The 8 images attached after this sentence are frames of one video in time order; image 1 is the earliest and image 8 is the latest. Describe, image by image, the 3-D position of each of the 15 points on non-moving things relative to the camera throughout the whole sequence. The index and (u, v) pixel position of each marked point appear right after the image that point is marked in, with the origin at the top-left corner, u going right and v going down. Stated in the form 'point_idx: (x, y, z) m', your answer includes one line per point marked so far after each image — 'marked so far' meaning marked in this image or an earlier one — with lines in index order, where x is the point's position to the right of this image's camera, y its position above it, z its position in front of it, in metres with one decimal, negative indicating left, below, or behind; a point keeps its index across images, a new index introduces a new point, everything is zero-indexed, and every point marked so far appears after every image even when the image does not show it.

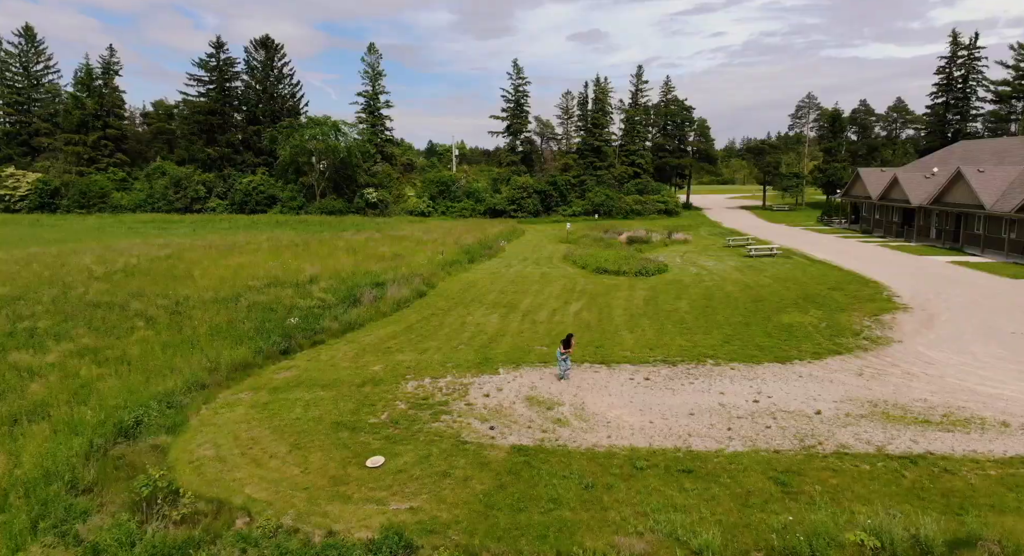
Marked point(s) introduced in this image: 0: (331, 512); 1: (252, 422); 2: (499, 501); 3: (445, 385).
0: (-2.5, -3.3, +8.9) m
1: (-5.5, -3.0, +12.8) m
2: (-0.1, -3.3, +9.2) m
3: (-1.8, -2.7, +15.3) m
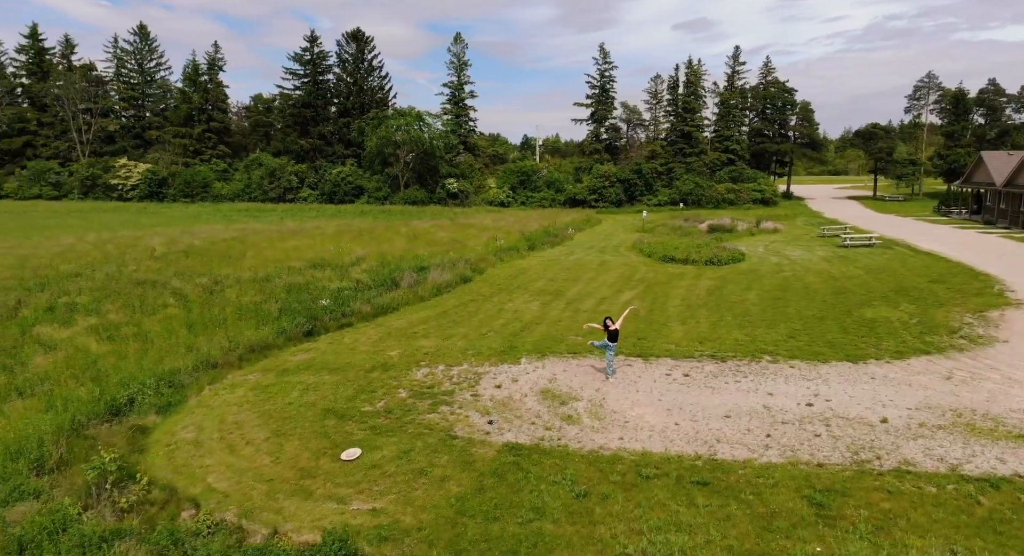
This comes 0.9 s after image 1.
0: (-2.9, -3.0, +8.0) m
1: (-5.3, -2.5, +12.2) m
2: (-0.5, -2.9, +8.1) m
3: (-1.4, -2.2, +14.3) m
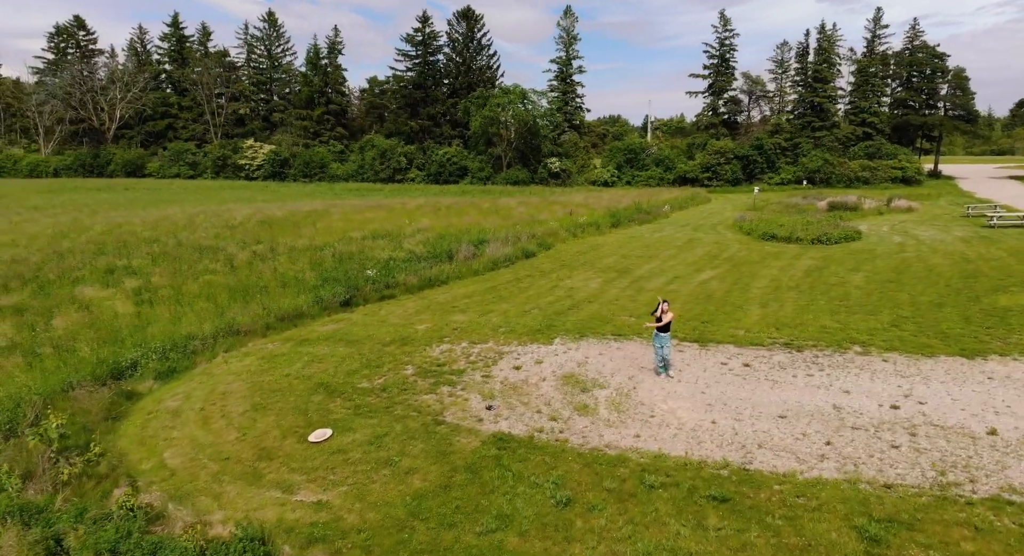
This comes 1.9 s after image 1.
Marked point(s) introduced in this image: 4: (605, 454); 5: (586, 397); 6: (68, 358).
0: (-3.2, -2.5, +7.1) m
1: (-5.1, -1.8, +11.6) m
2: (-0.9, -2.5, +6.8) m
3: (-0.8, -1.6, +13.1) m
4: (+1.2, -2.3, +8.1) m
5: (+1.2, -2.0, +10.6) m
6: (-8.4, -1.5, +11.8) m
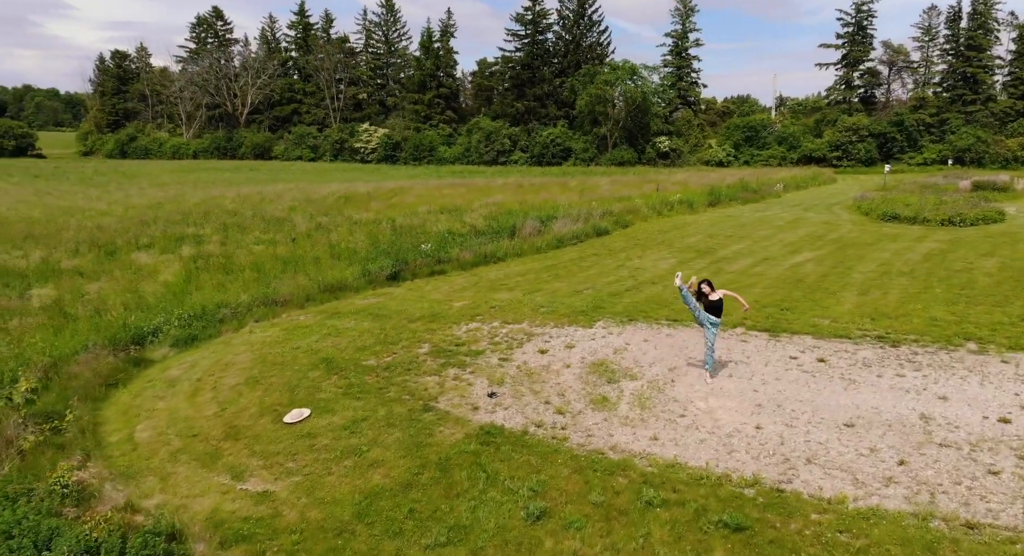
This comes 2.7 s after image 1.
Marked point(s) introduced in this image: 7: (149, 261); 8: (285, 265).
0: (-3.5, -2.1, +6.5) m
1: (-4.6, -1.2, +11.2) m
2: (-1.2, -2.2, +5.9) m
3: (-0.2, -1.1, +12.0) m
4: (+1.0, -2.0, +6.8) m
5: (+1.4, -1.6, +9.3) m
6: (-7.9, -0.8, +11.9) m
7: (-9.8, +0.4, +16.9) m
8: (-6.6, +0.4, +18.3) m
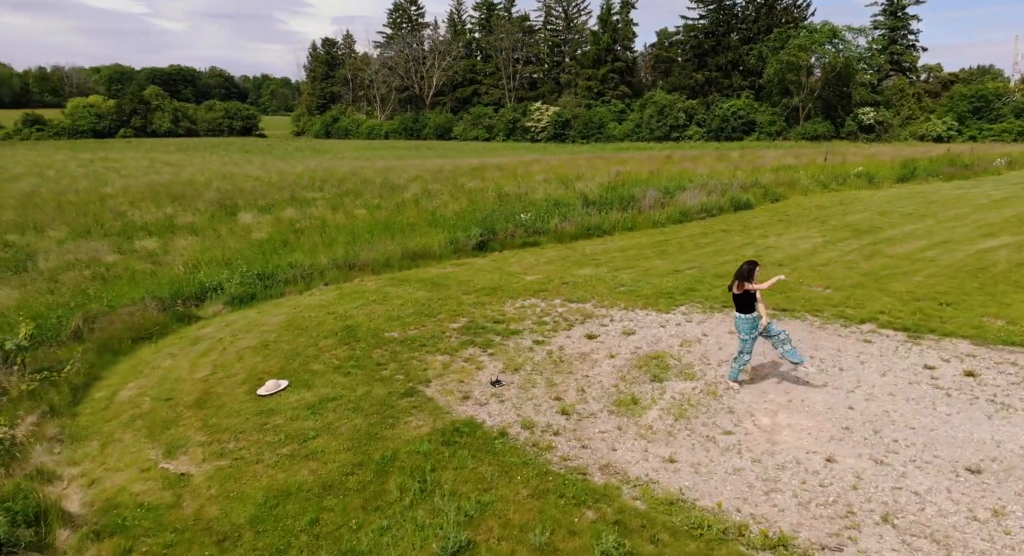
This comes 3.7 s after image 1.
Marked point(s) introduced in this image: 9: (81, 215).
0: (-3.9, -1.6, +6.1) m
1: (-3.7, -0.6, +10.9) m
2: (-1.8, -1.9, +4.9) m
3: (+0.7, -0.6, +10.5) m
4: (+0.6, -1.7, +5.2) m
5: (+1.6, -1.3, +7.5) m
6: (-6.7, 0.0, +12.3) m
7: (-7.3, +1.5, +17.6) m
8: (-3.8, +1.4, +18.2) m
9: (-13.0, +2.0, +19.8) m
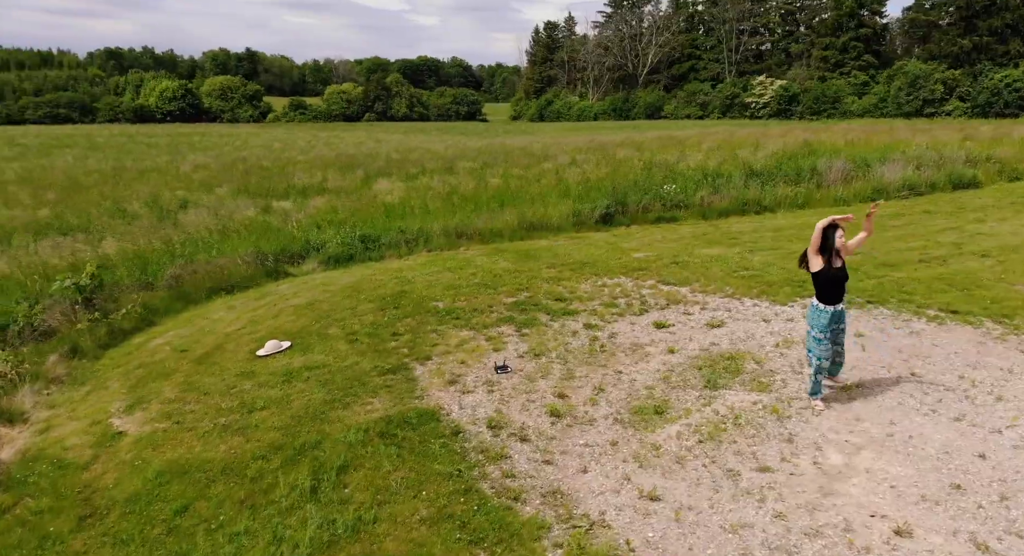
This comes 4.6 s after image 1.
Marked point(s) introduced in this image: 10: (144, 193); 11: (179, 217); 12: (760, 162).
0: (-4.0, -1.1, +6.2) m
1: (-2.4, +0.1, +10.6) m
2: (-2.4, -1.5, +4.4) m
3: (+1.8, -0.2, +9.0) m
4: (0.0, -1.5, +4.0) m
5: (+1.6, -1.1, +5.9) m
6: (-4.7, +0.9, +12.9) m
7: (-3.6, +2.6, +18.0) m
8: (-0.1, +2.2, +17.5) m
9: (-8.3, +3.5, +21.8) m
10: (-11.0, +2.6, +19.1) m
11: (-7.8, +1.5, +15.1) m
12: (+7.7, +3.7, +20.0) m
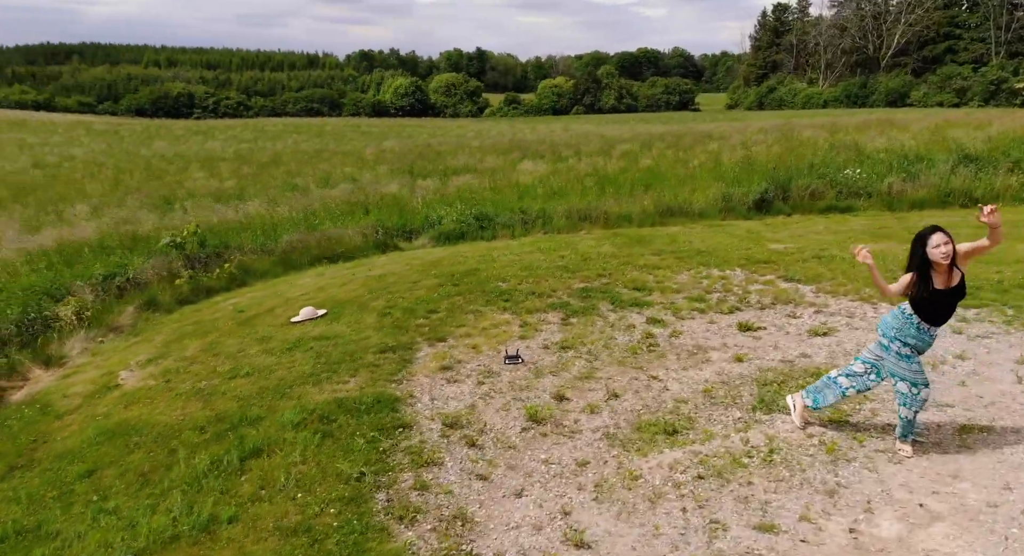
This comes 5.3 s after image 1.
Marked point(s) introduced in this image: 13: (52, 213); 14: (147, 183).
0: (-3.7, -0.6, +6.6) m
1: (-0.8, +0.4, +10.3) m
2: (-2.8, -1.2, +4.4) m
3: (+2.7, -0.1, +7.4) m
4: (-0.6, -1.3, +3.3) m
5: (+1.5, -1.0, +4.5) m
6: (-2.3, +1.4, +13.1) m
7: (+0.4, +3.0, +17.6) m
8: (+3.6, +2.5, +16.1) m
9: (-2.9, +4.2, +22.6) m
10: (-6.3, +3.6, +20.9) m
11: (-4.5, +2.2, +16.2) m
12: (+11.8, +3.5, +16.0) m
13: (-9.5, +1.4, +13.1) m
14: (-10.4, +2.8, +18.2) m
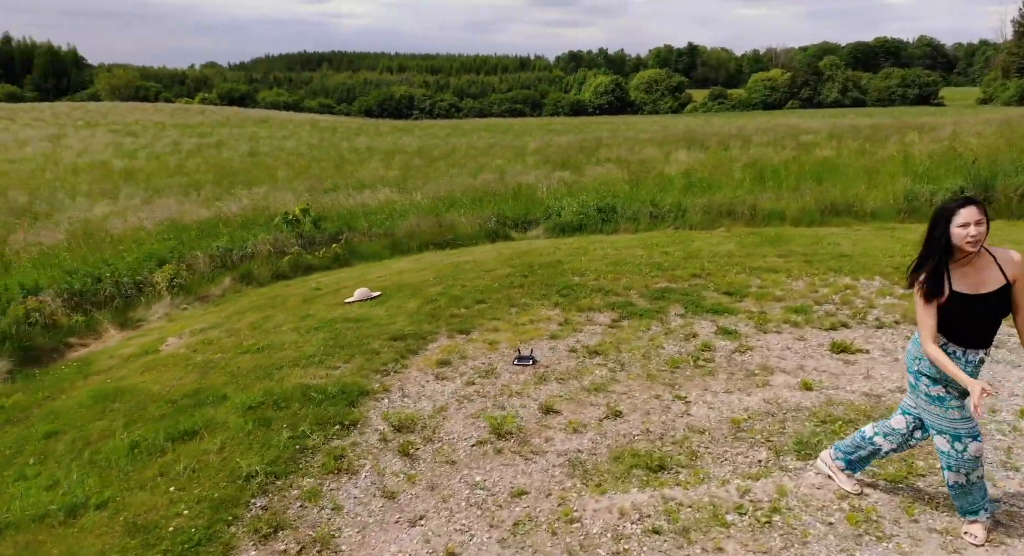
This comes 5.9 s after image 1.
0: (-3.2, -0.4, +7.0) m
1: (+0.8, +0.5, +9.6) m
2: (-2.9, -0.9, +4.6) m
3: (+3.2, -0.2, +5.9) m
4: (-1.2, -1.2, +2.9) m
5: (+1.3, -1.0, +3.5) m
6: (+0.3, +1.6, +12.8) m
7: (+4.3, +3.0, +16.3) m
8: (+6.8, +2.3, +13.9) m
9: (+2.7, +4.4, +22.0) m
10: (-1.1, +3.9, +21.4) m
11: (-0.9, +2.5, +16.3) m
12: (+14.7, +2.9, +11.4) m
13: (-6.6, +2.0, +14.9) m
14: (-5.9, +3.4, +20.0) m
